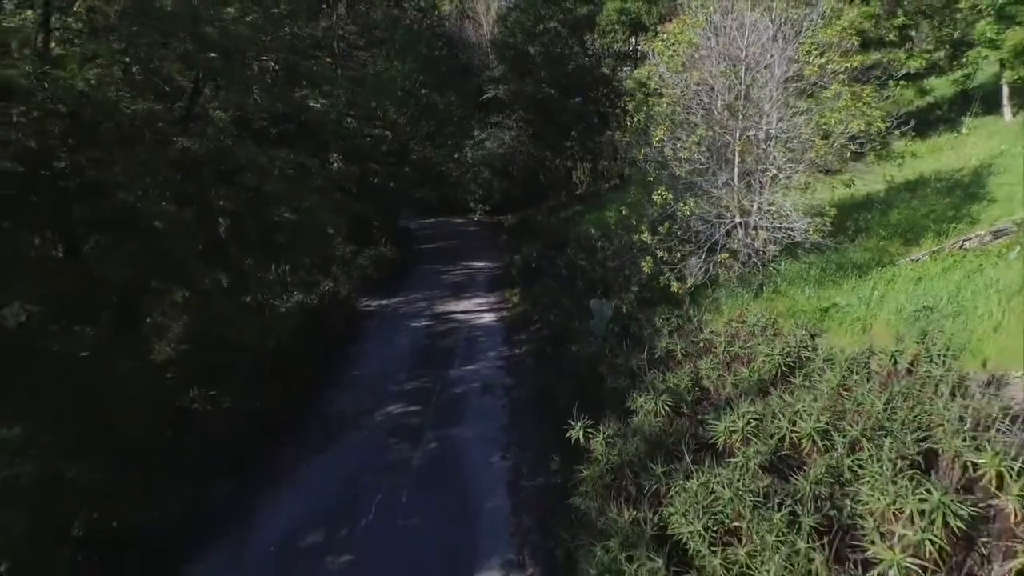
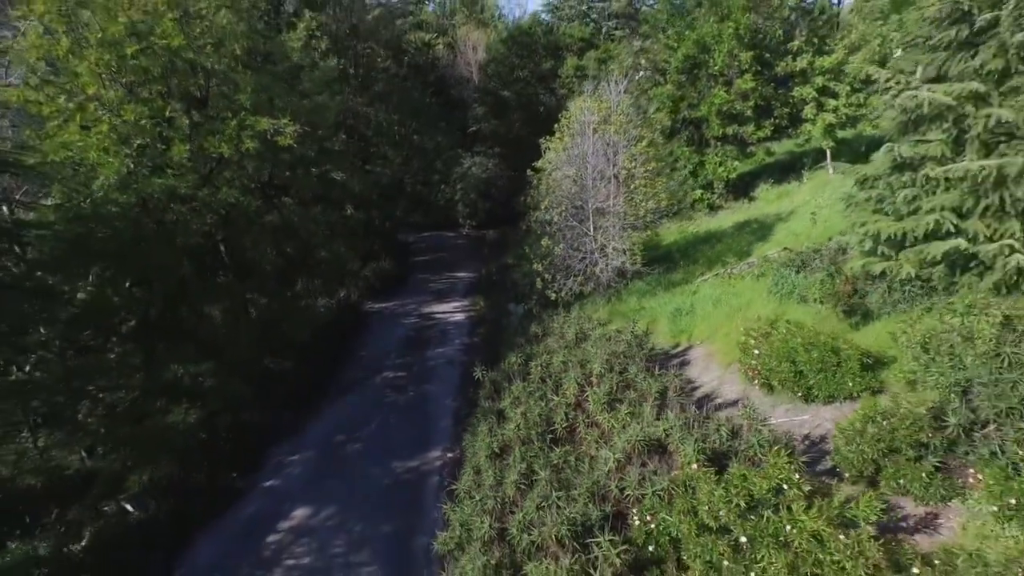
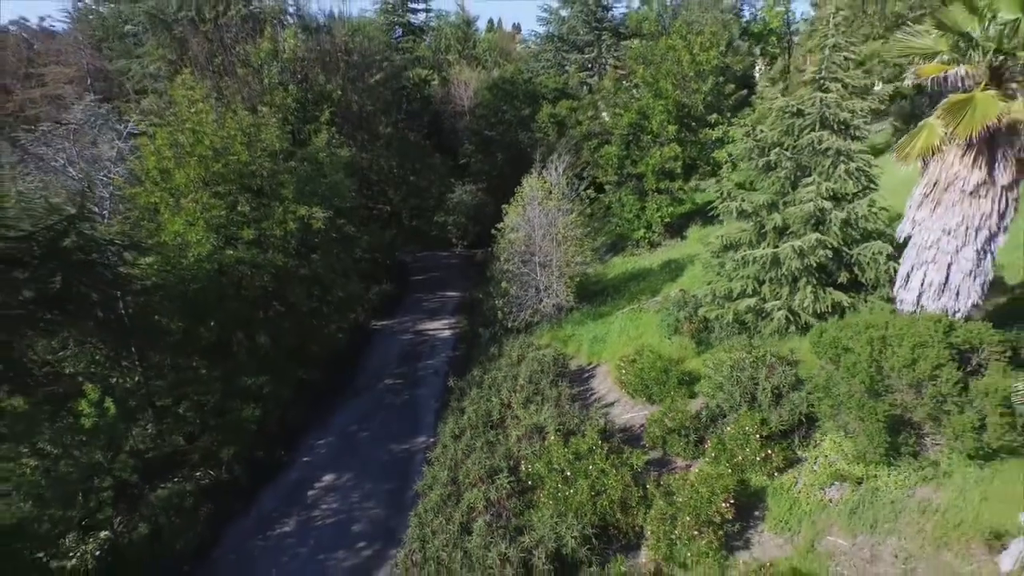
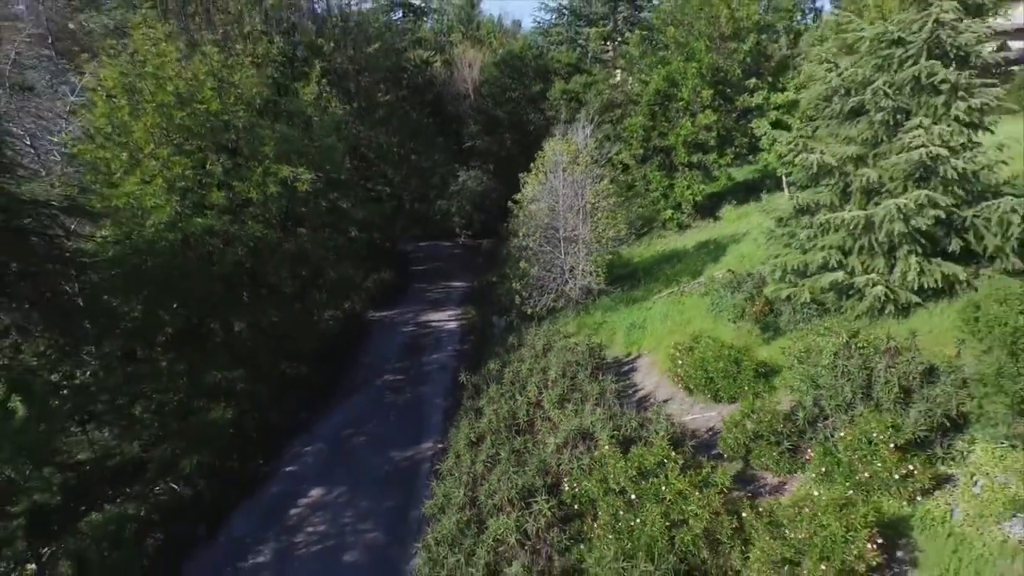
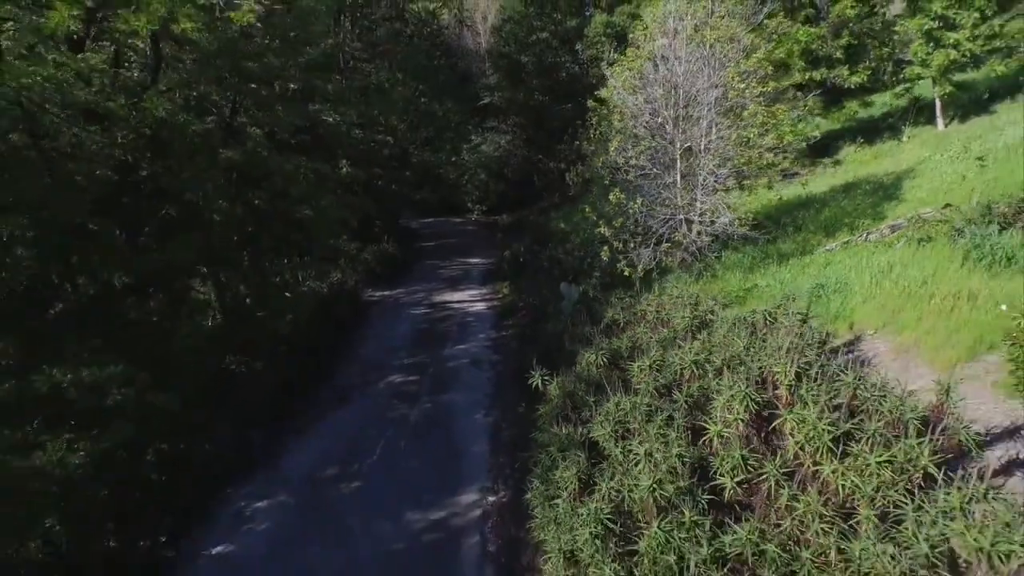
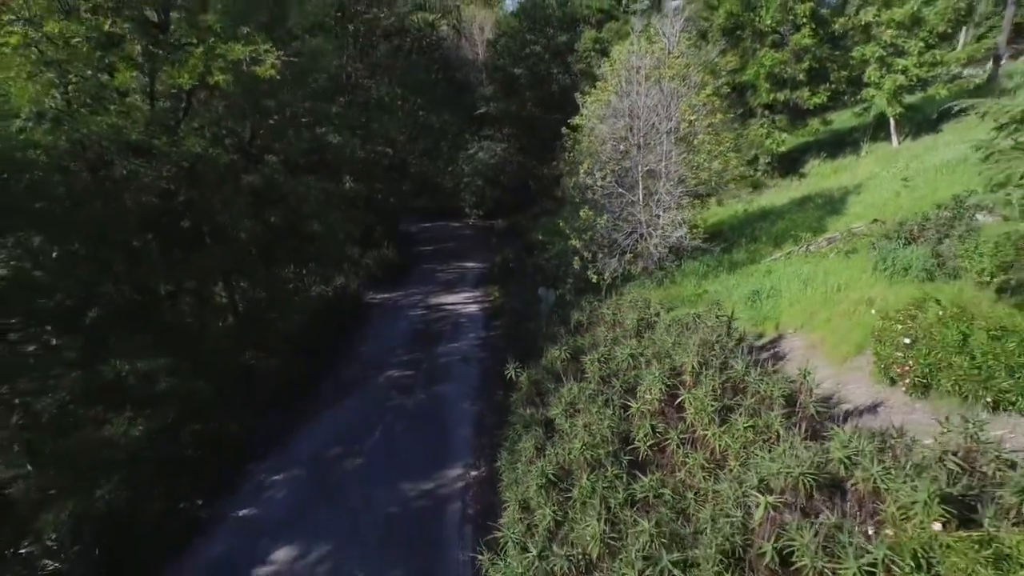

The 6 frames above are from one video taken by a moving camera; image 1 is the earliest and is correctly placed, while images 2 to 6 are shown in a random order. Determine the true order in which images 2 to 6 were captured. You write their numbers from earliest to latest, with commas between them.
5, 6, 2, 4, 3
